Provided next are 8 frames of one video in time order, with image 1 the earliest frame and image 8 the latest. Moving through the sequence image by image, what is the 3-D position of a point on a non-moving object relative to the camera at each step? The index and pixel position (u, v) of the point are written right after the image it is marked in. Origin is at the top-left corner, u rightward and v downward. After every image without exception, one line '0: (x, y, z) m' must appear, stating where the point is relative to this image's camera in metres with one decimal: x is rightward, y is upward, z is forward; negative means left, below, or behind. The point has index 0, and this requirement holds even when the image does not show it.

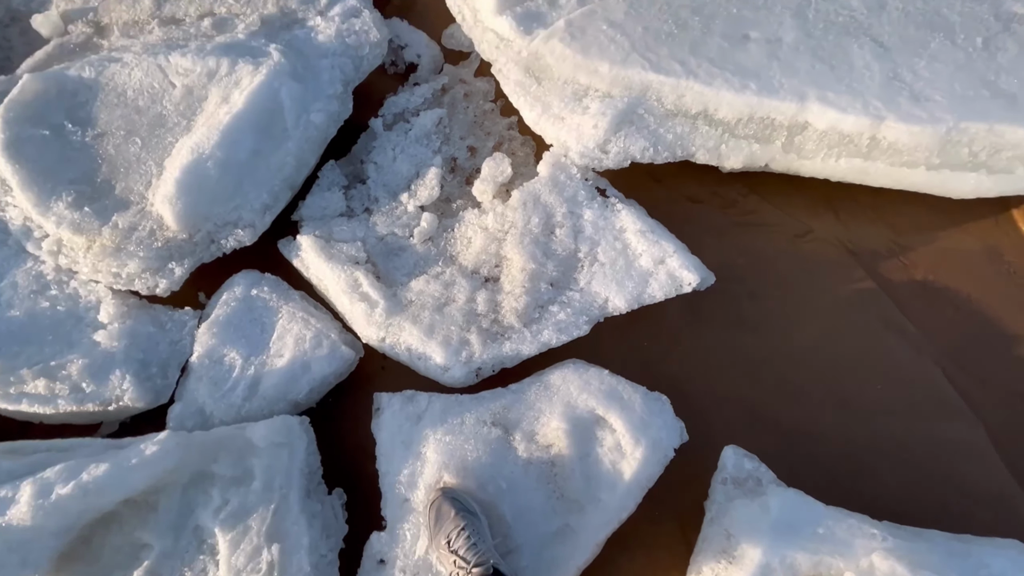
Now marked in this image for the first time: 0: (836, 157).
0: (+0.7, +0.3, +1.1) m
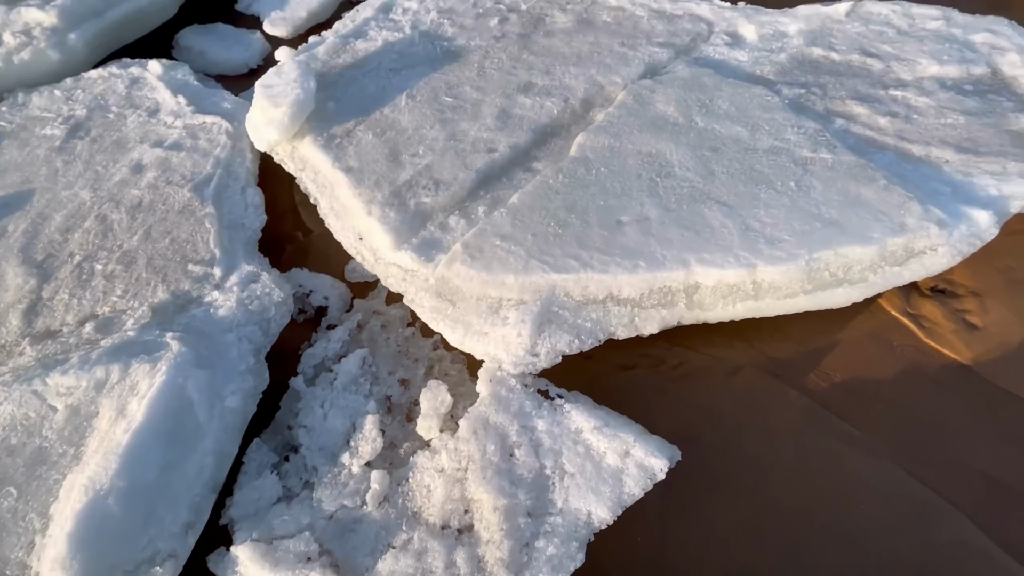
0: (+0.6, 0.0, +1.2) m
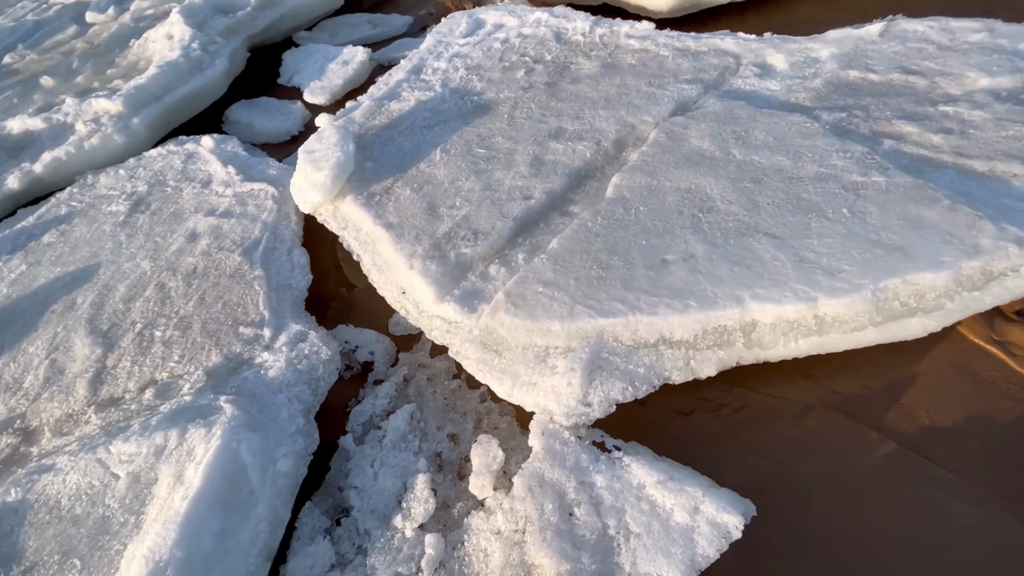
0: (+0.7, -0.1, +1.1) m
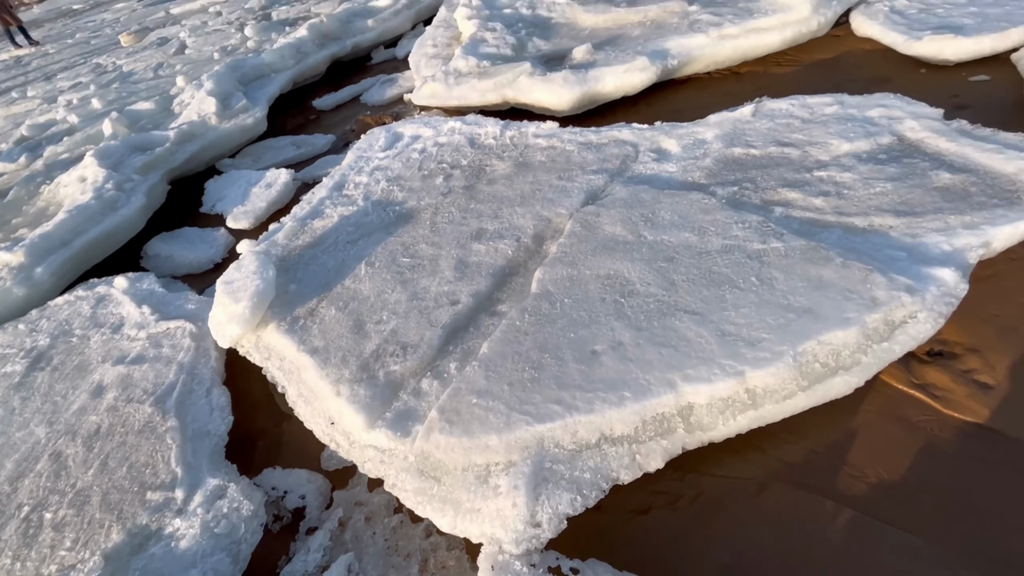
0: (+0.5, -0.3, +1.1) m
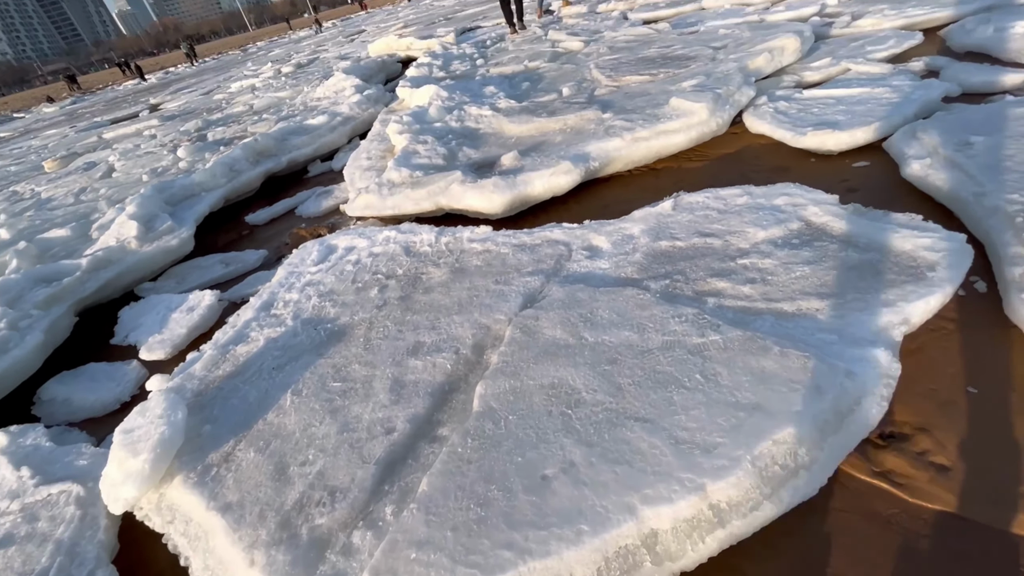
0: (+0.4, -0.5, +1.0) m
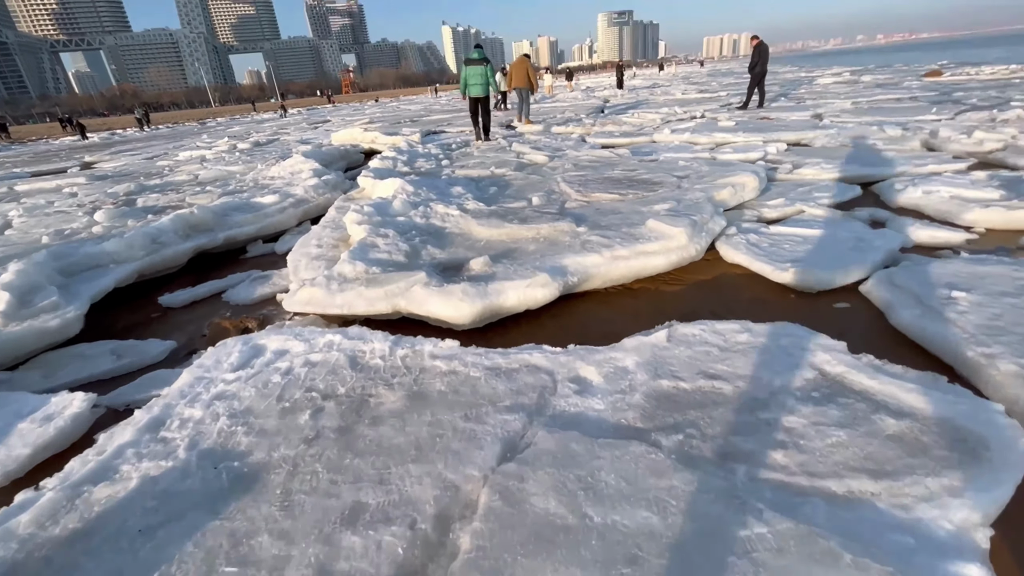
0: (+0.4, -0.8, +0.6) m
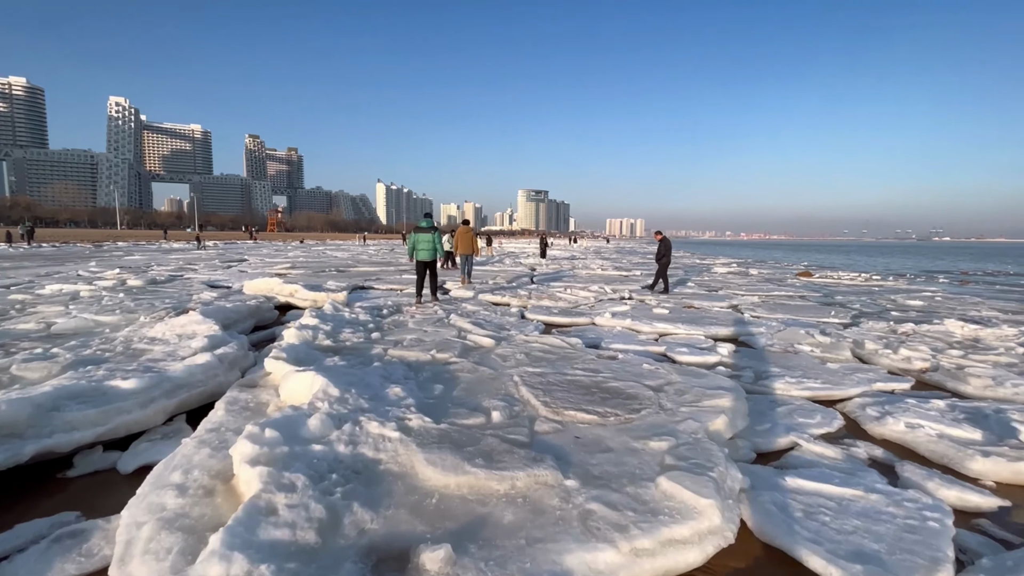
0: (+0.6, -1.3, -0.4) m
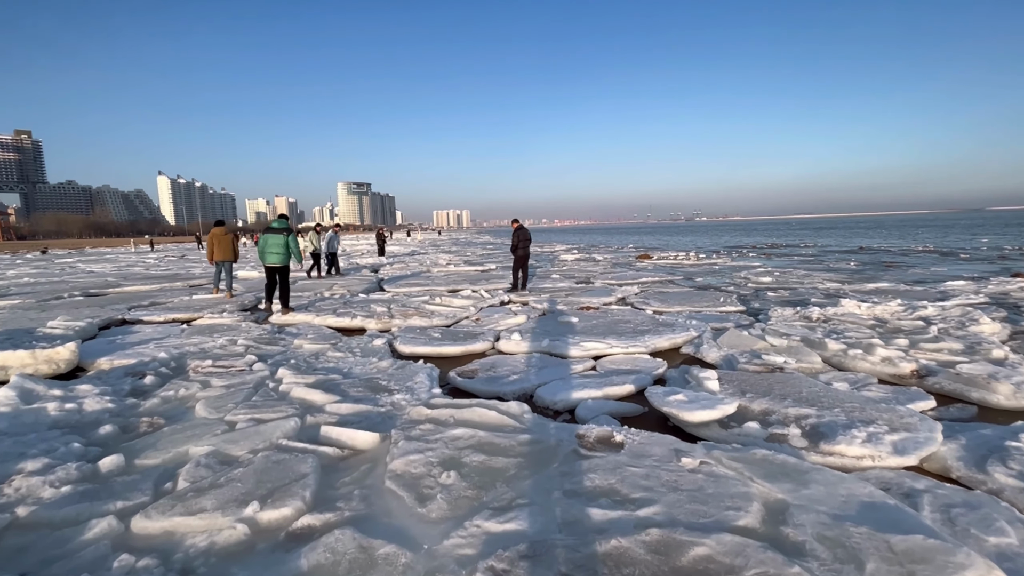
0: (+2.0, -1.6, -2.2) m
